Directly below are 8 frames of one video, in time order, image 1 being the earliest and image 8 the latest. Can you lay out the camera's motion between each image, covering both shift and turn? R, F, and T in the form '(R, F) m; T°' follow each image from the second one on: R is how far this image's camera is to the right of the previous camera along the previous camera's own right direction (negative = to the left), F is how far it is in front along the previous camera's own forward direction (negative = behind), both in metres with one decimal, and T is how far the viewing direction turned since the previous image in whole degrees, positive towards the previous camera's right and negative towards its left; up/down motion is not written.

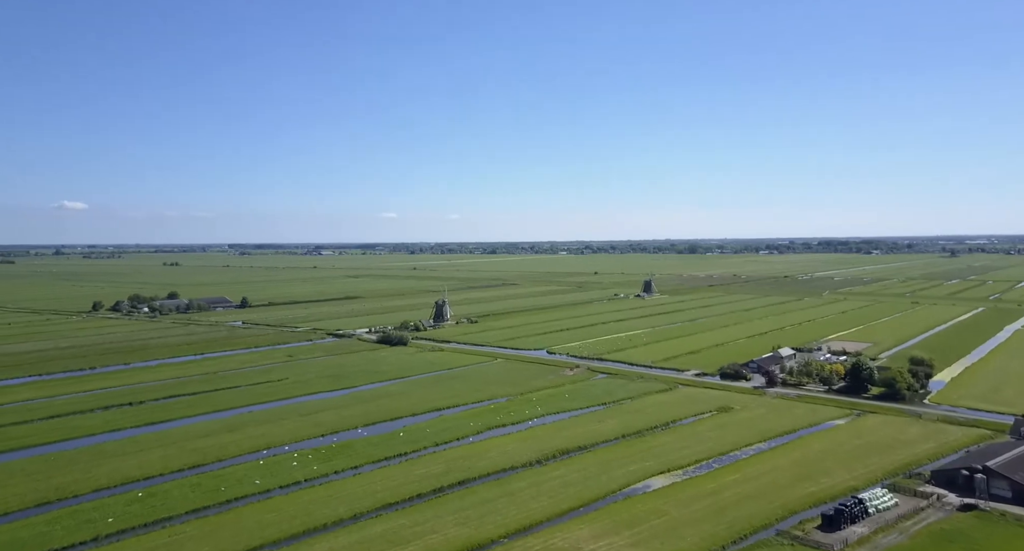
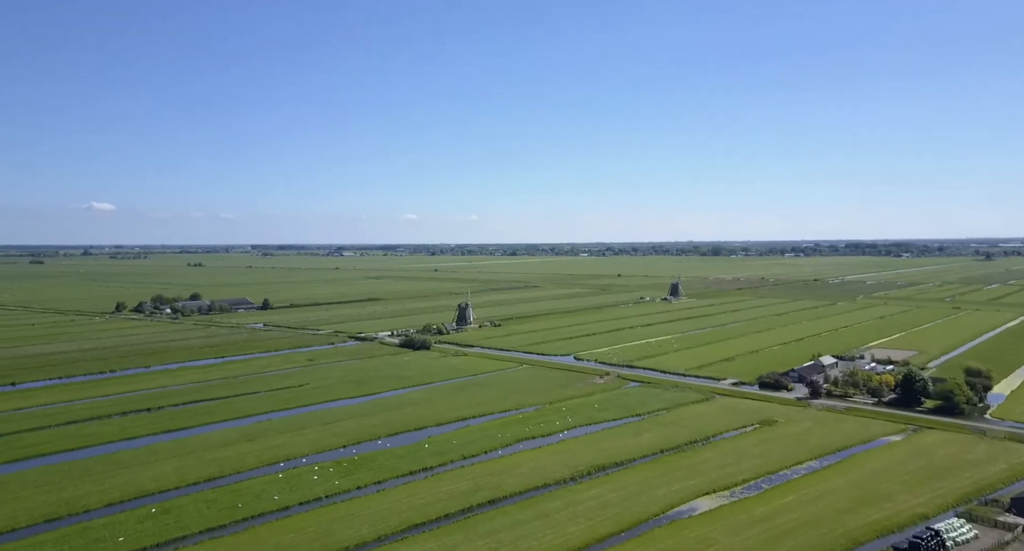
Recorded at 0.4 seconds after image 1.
(-0.4, +1.5) m; -2°
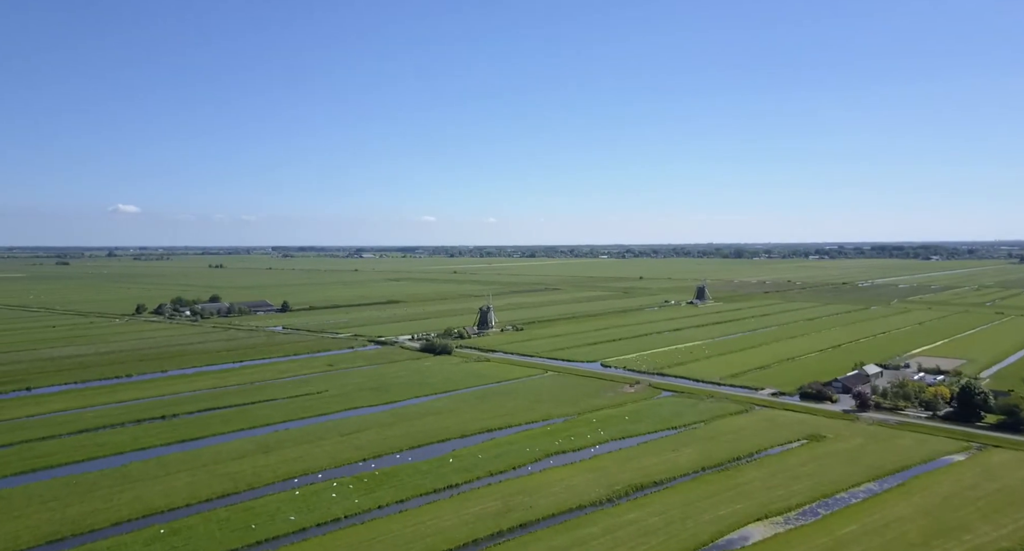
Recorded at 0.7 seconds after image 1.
(-0.4, +1.7) m; -1°
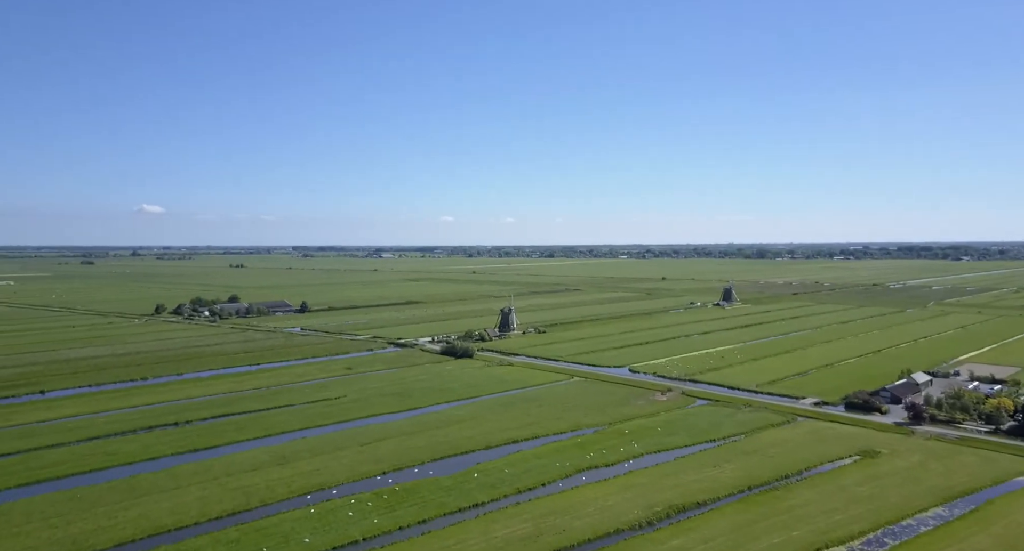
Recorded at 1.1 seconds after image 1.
(-0.4, +1.8) m; -1°
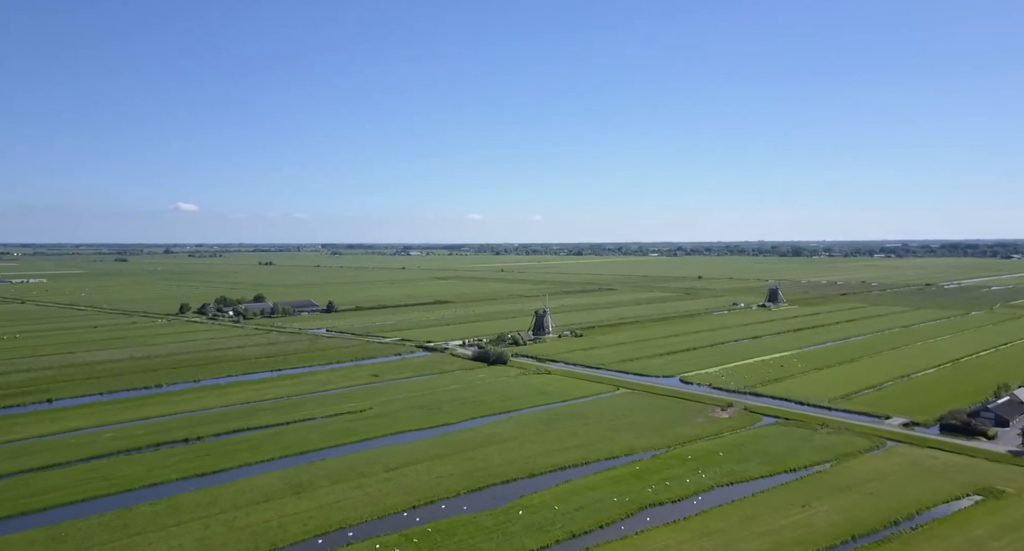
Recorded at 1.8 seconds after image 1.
(-0.7, +3.9) m; -2°
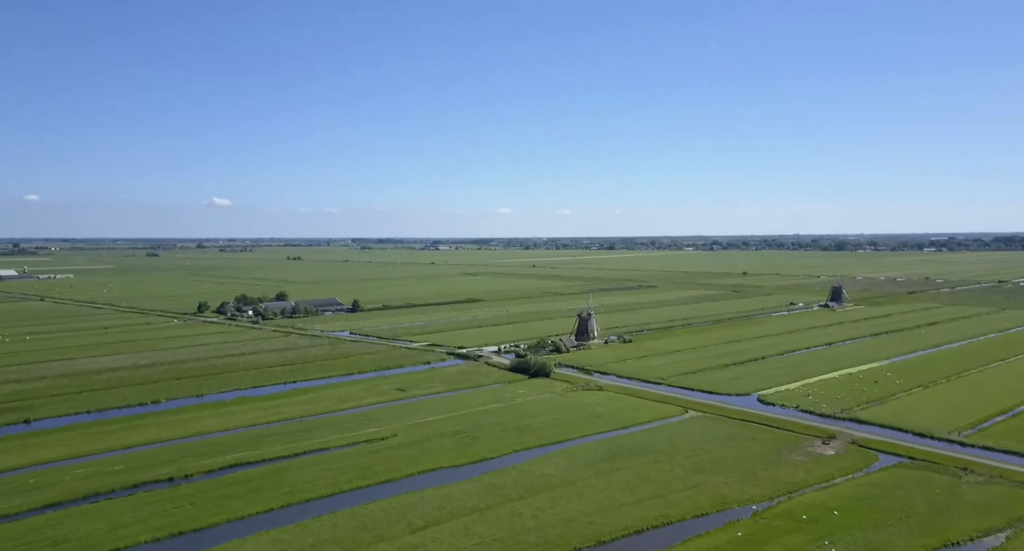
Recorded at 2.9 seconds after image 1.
(-0.9, +6.5) m; -2°
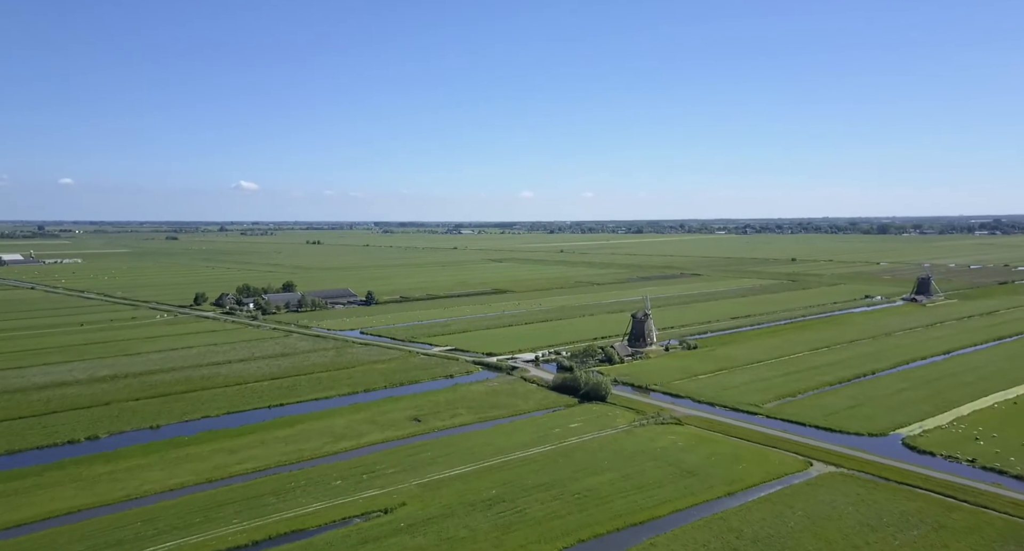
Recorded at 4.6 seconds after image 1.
(-1.1, +10.5) m; -2°
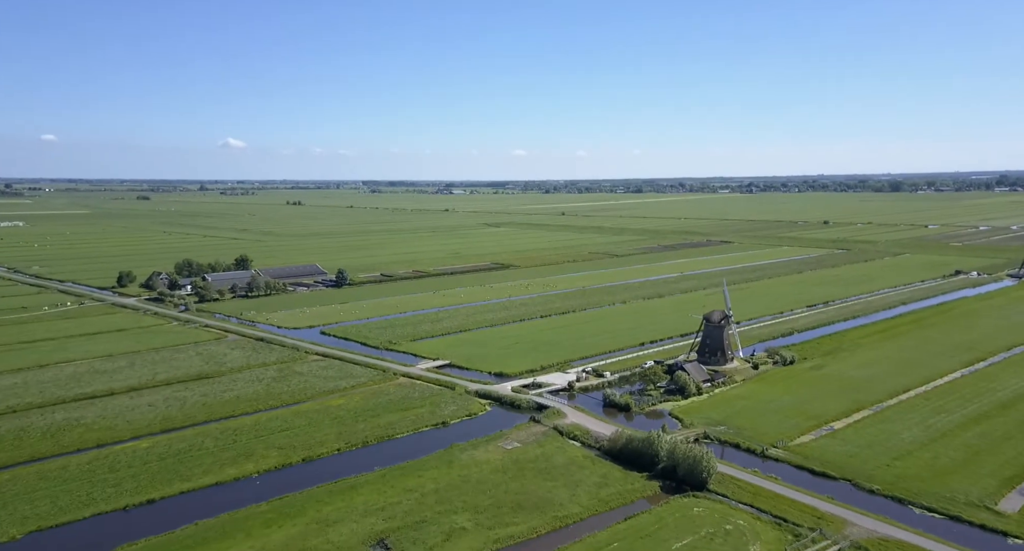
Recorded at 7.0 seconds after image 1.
(-1.3, +15.8) m; +1°
